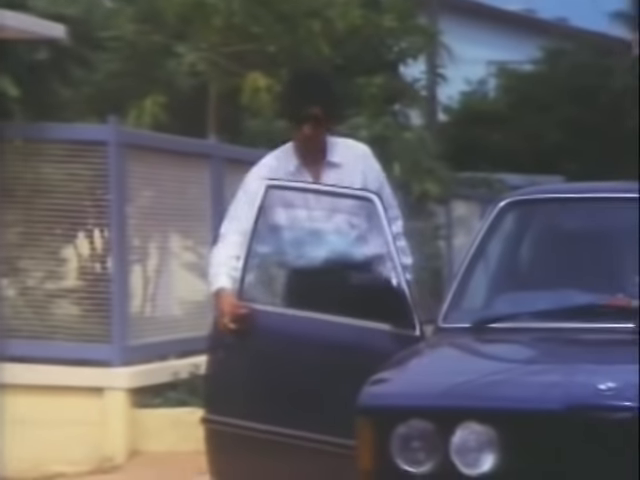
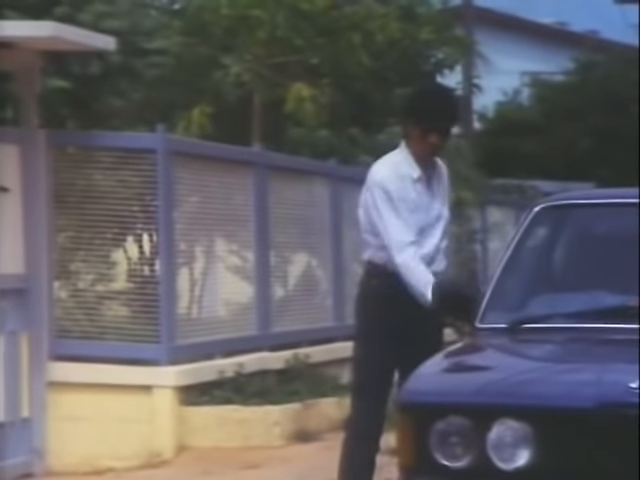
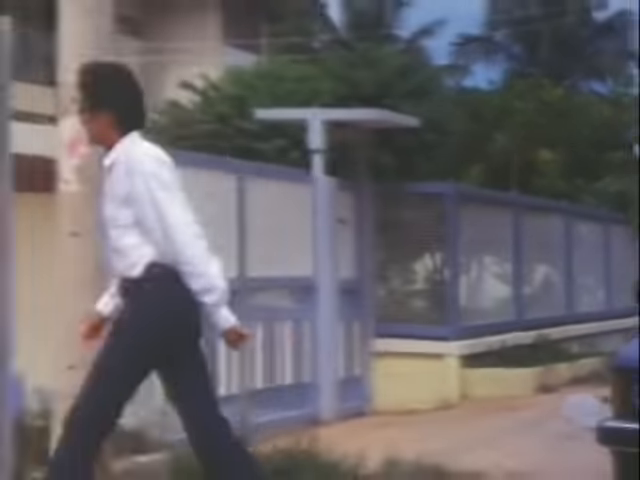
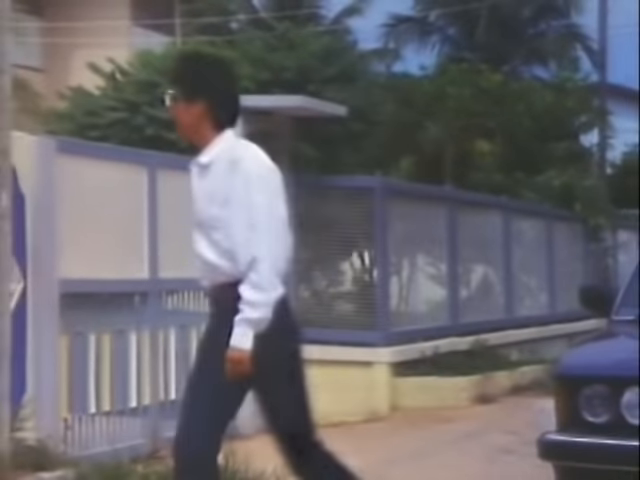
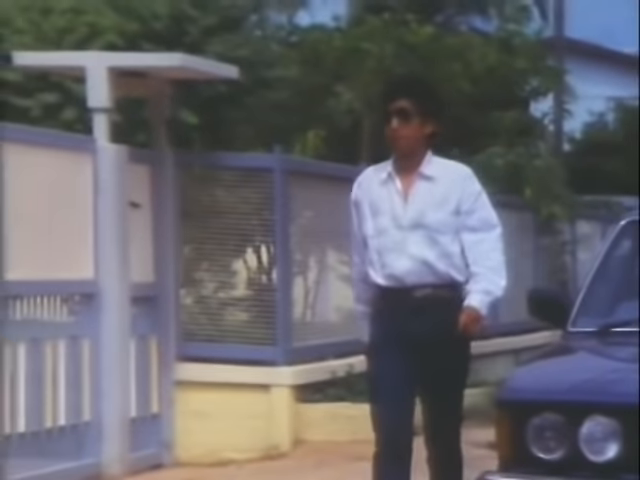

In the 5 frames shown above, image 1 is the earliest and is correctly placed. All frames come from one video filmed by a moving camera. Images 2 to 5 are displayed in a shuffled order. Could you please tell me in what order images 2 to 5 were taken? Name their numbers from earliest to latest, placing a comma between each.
2, 5, 4, 3
